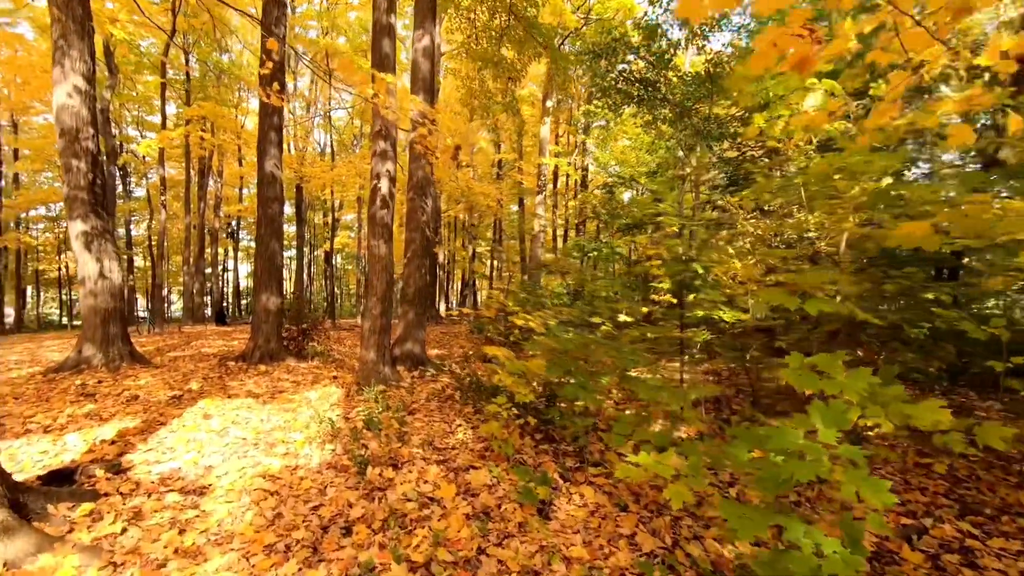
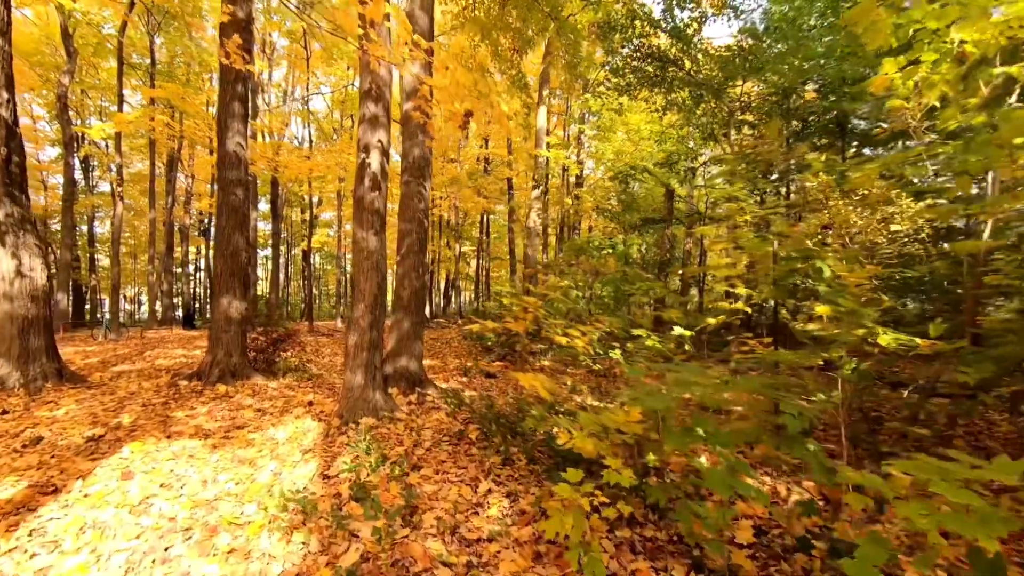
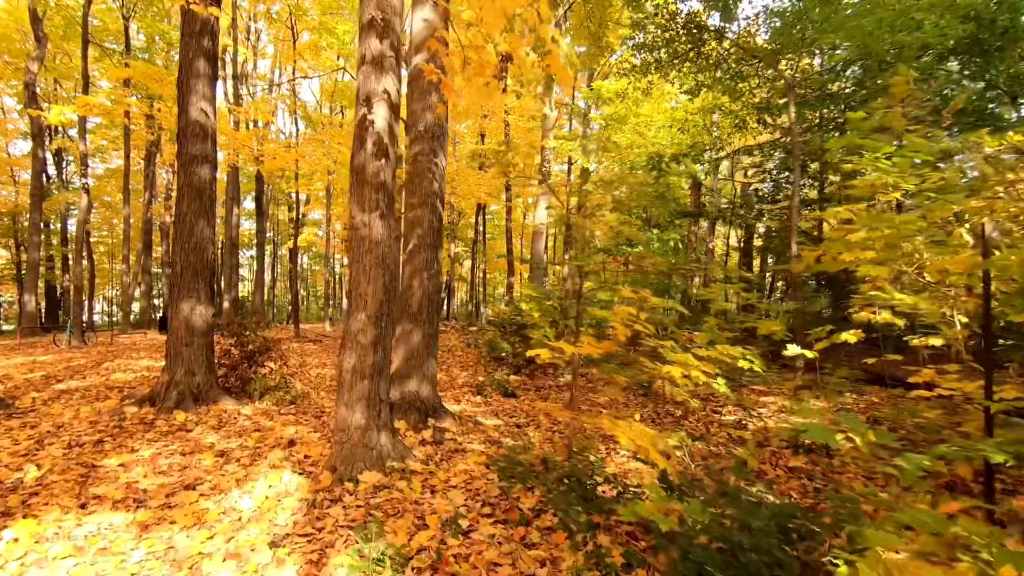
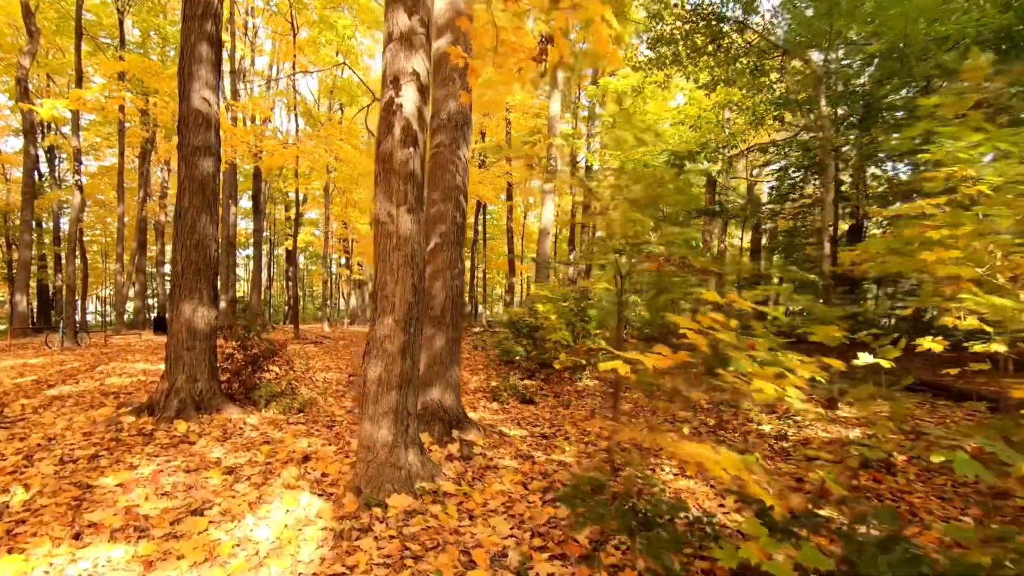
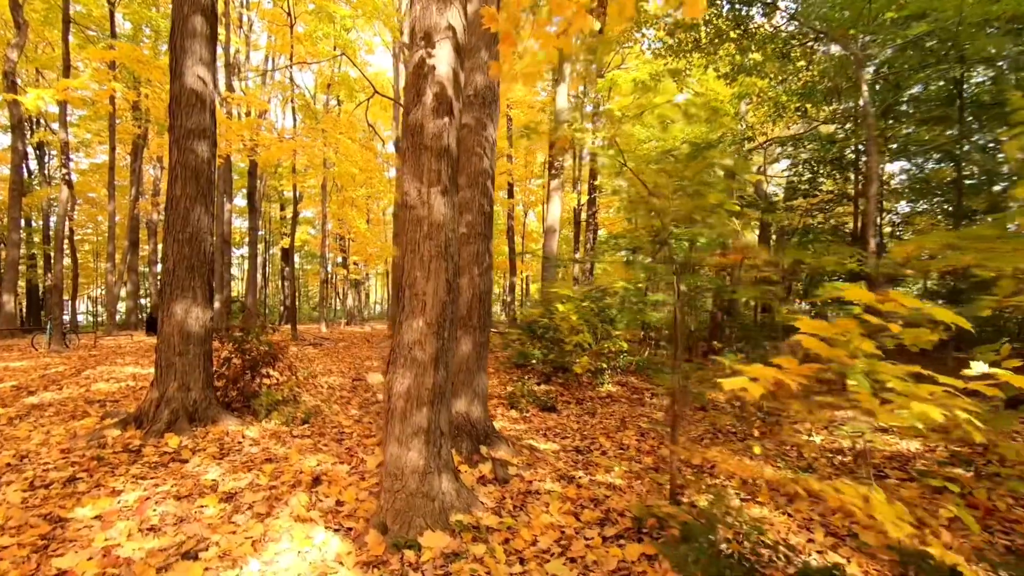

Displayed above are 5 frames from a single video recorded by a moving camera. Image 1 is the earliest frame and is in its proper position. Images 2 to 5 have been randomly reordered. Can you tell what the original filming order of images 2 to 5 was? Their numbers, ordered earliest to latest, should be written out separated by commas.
2, 3, 4, 5
